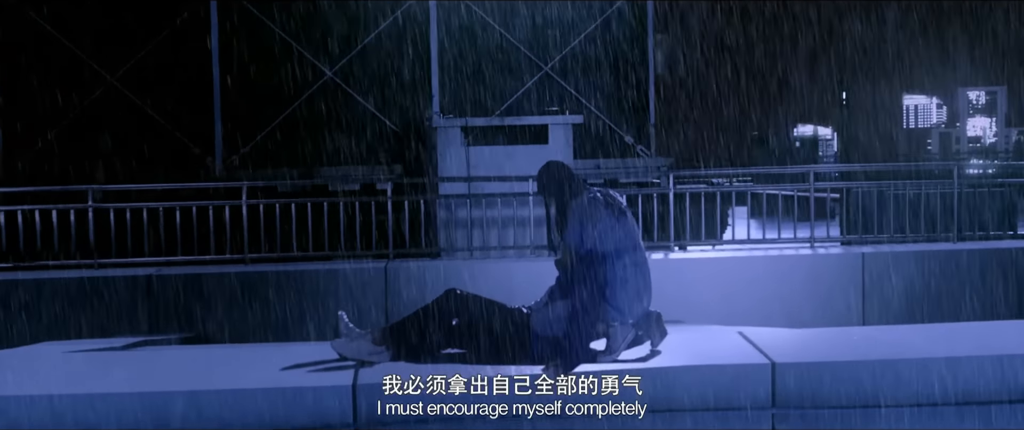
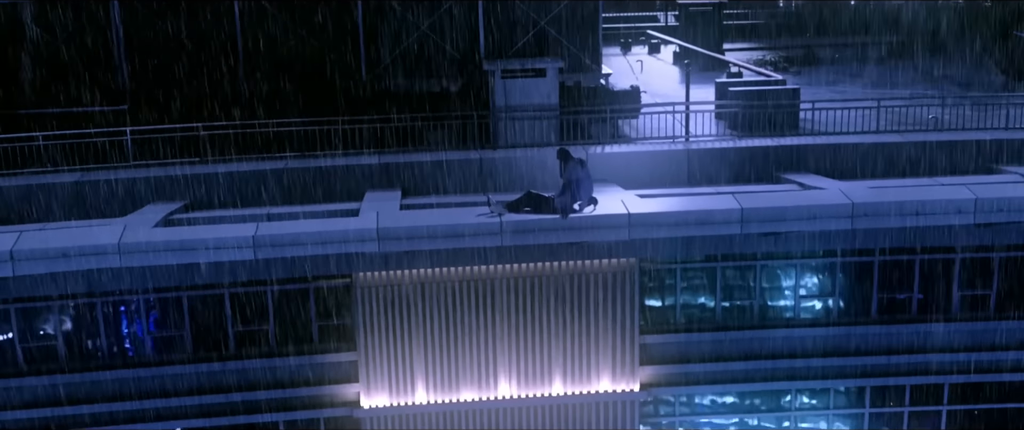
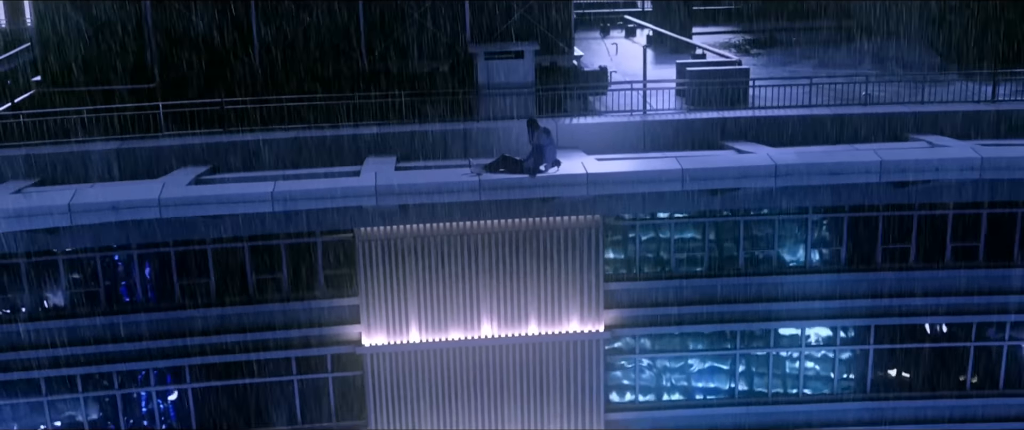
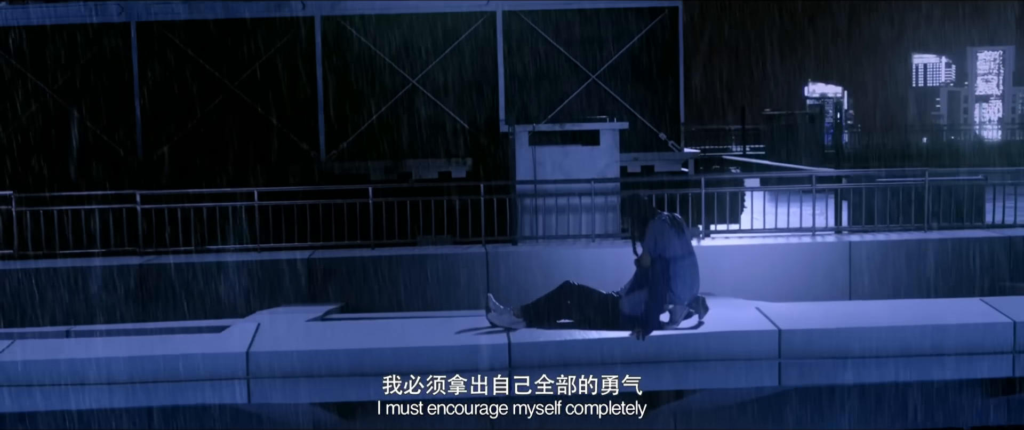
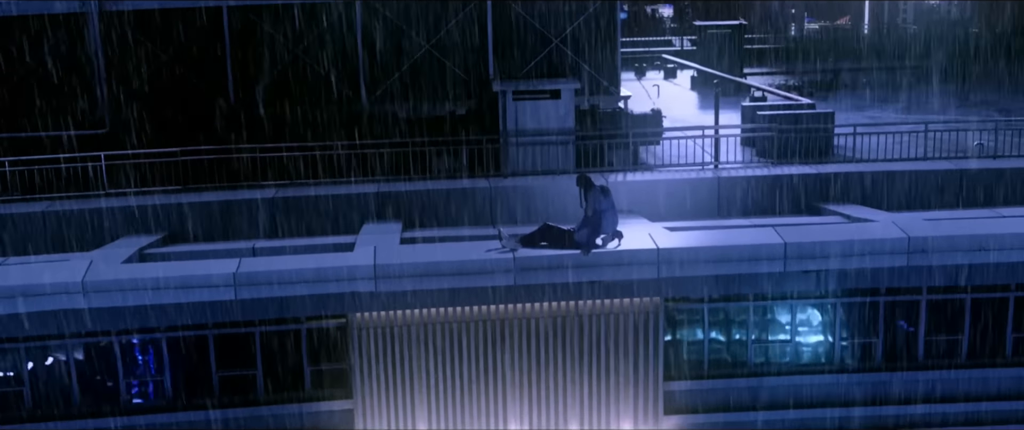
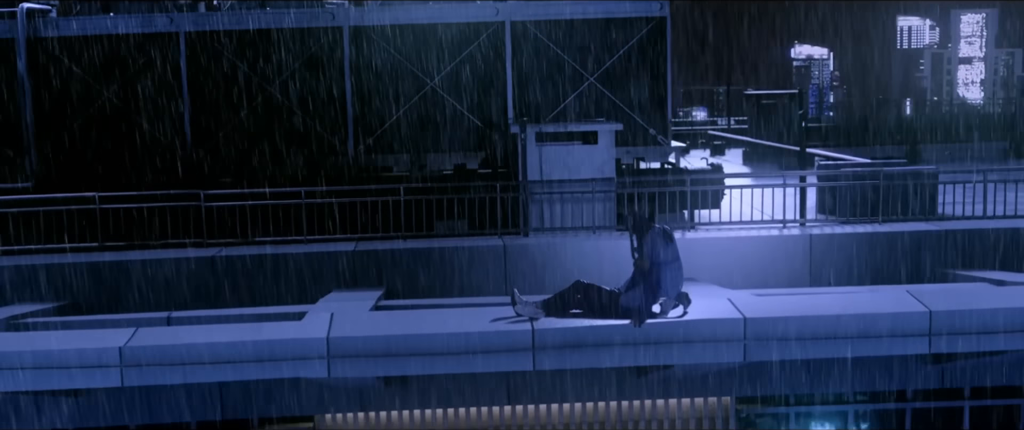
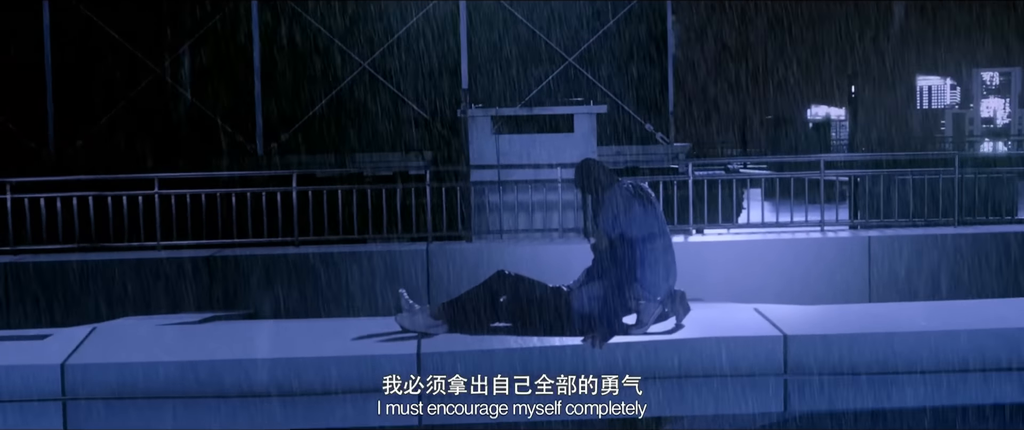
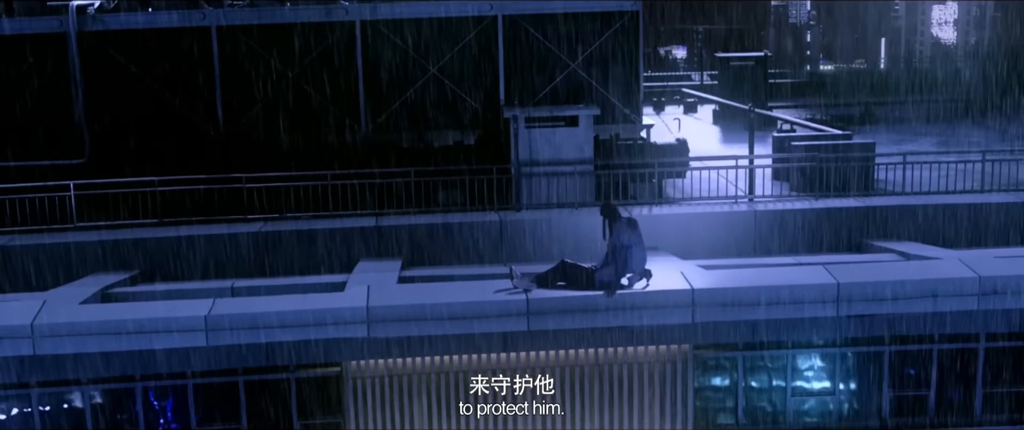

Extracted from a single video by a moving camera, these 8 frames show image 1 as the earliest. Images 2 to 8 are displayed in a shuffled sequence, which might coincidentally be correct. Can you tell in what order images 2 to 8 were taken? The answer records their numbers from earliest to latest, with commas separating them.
7, 4, 6, 8, 5, 2, 3
